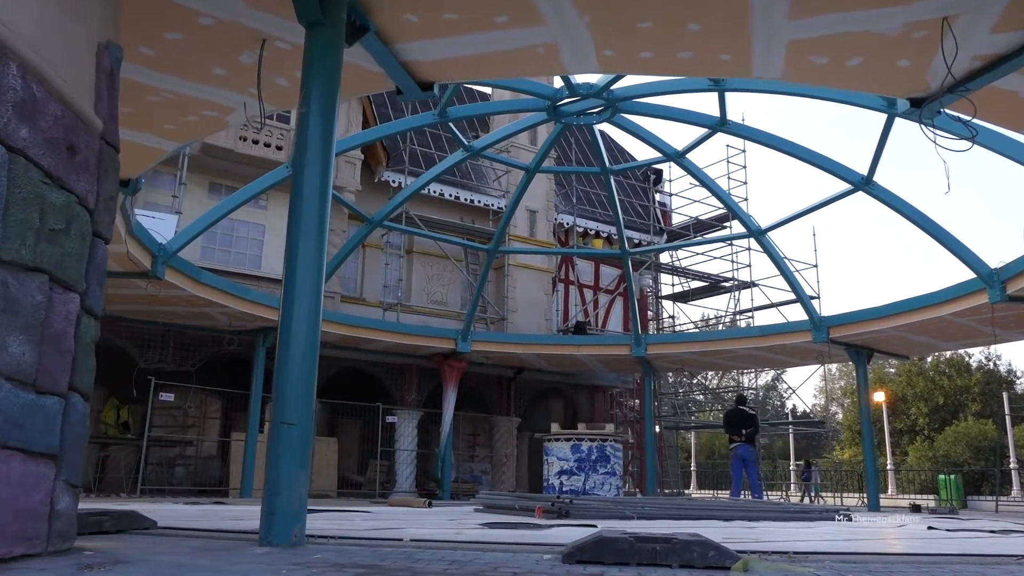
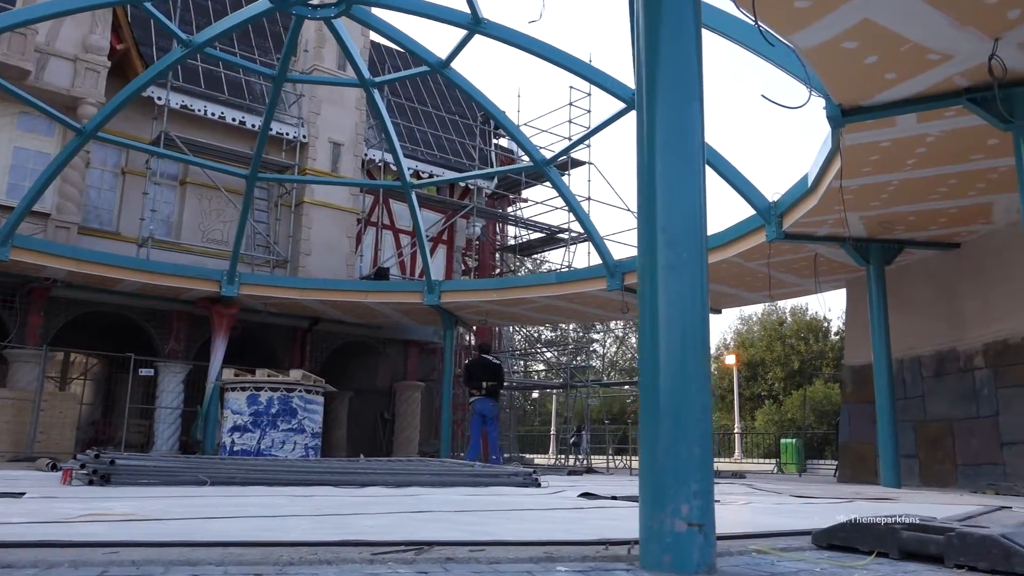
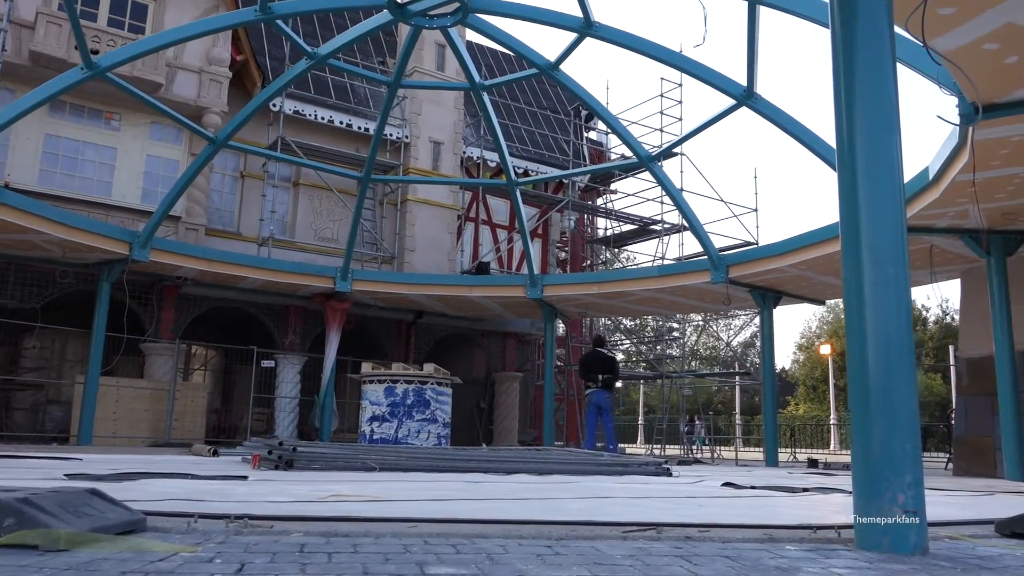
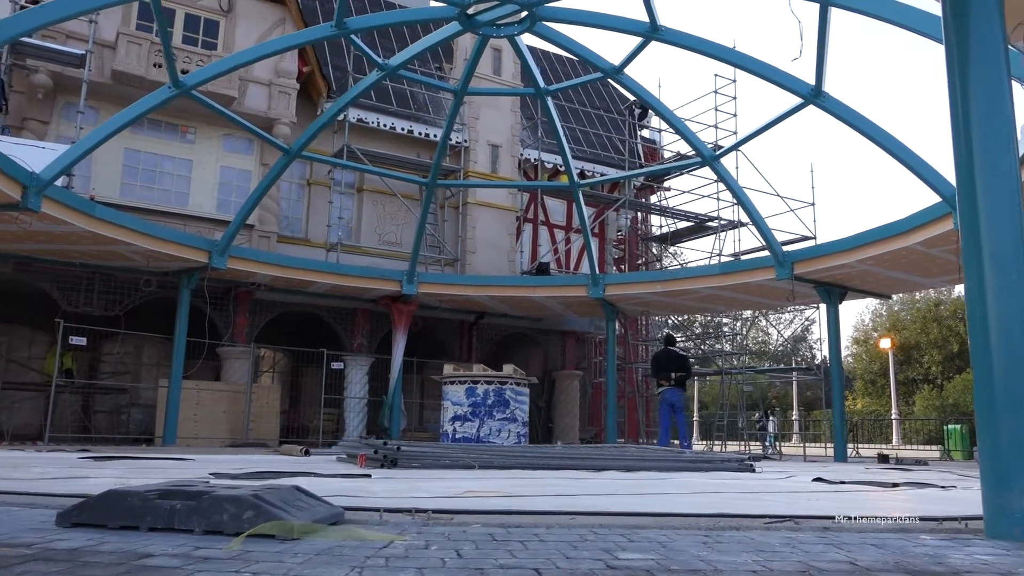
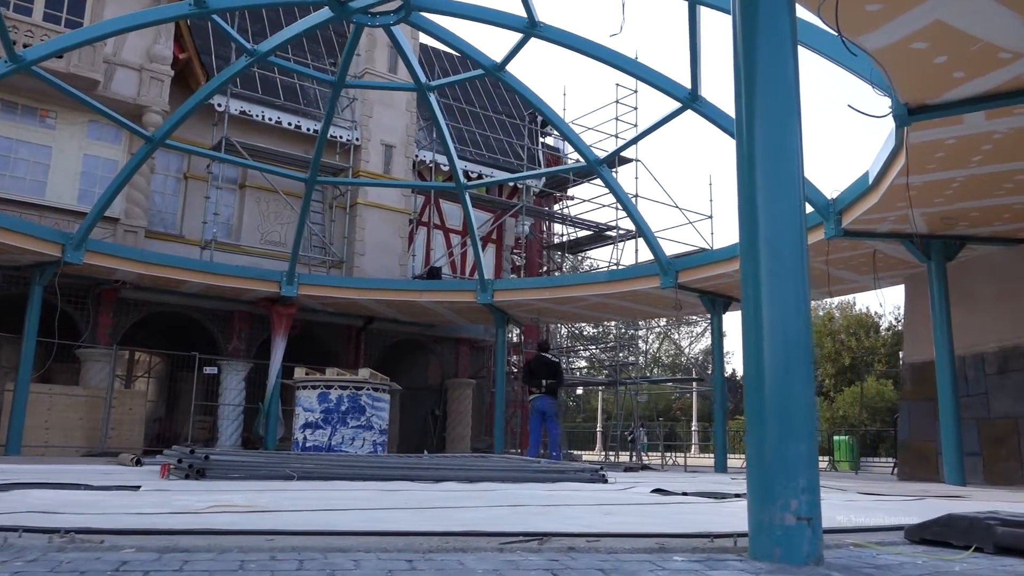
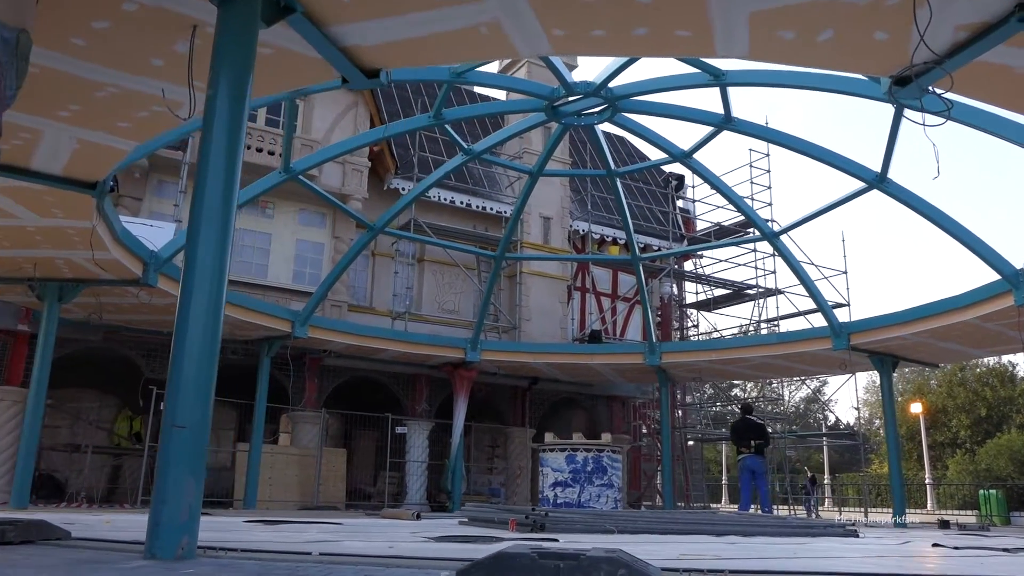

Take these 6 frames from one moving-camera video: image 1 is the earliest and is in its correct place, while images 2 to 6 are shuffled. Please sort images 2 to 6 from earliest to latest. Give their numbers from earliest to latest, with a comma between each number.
6, 4, 3, 5, 2
